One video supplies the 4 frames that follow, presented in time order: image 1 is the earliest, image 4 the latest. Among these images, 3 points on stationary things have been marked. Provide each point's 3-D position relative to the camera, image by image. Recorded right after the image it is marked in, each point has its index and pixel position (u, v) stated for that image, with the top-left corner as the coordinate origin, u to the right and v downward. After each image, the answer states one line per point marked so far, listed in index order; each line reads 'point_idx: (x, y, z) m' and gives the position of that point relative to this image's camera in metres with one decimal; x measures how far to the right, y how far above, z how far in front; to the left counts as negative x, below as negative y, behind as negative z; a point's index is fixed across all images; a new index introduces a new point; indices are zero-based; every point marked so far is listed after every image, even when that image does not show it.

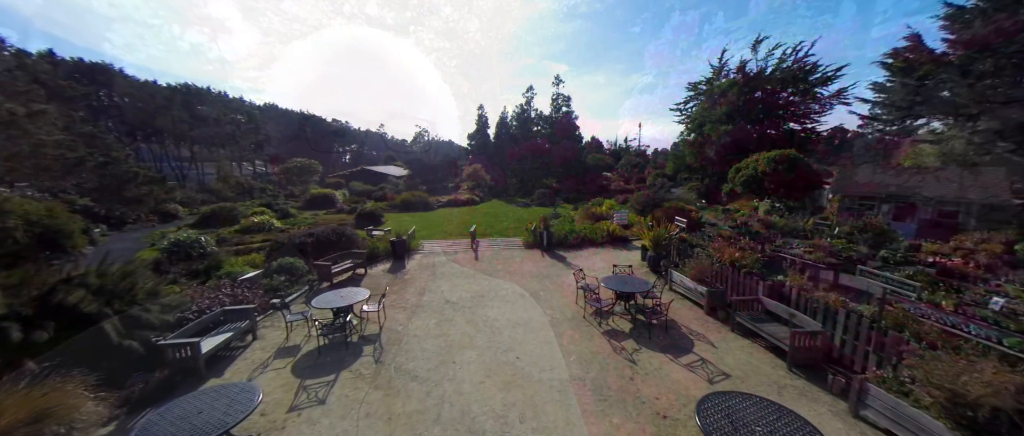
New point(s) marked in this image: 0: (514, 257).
0: (+0.1, -1.5, +11.6) m
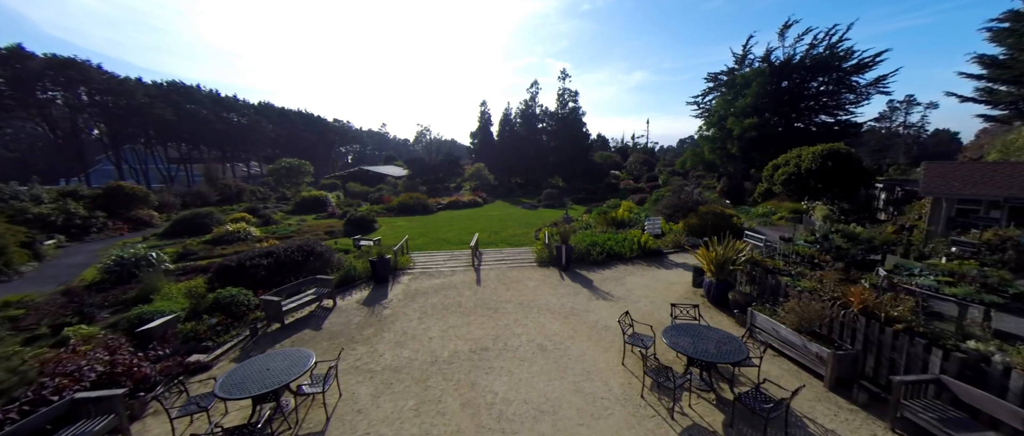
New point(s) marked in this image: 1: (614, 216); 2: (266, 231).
0: (+0.4, -1.9, +9.2) m
1: (+5.4, 0.0, +16.2) m
2: (-15.1, -0.8, +19.0) m
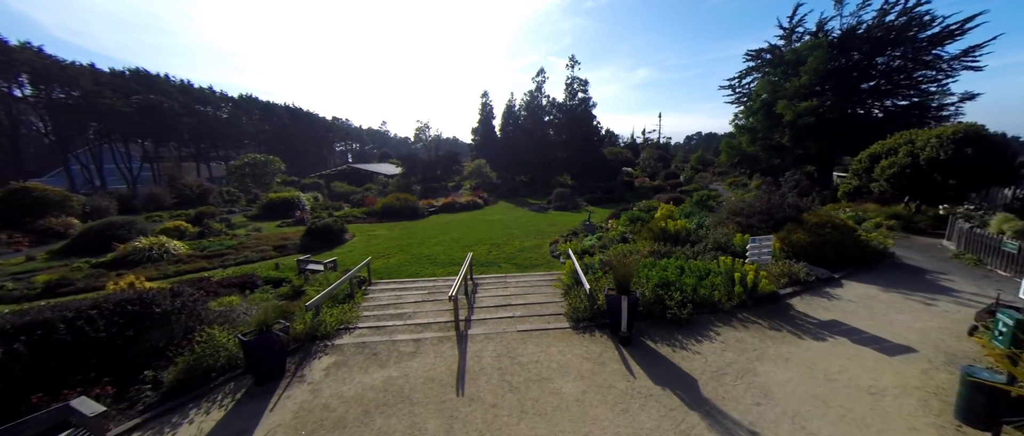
0: (+0.6, -2.4, +4.5) m
1: (+5.8, -0.4, +11.5) m
2: (-14.7, -1.3, +14.5) m
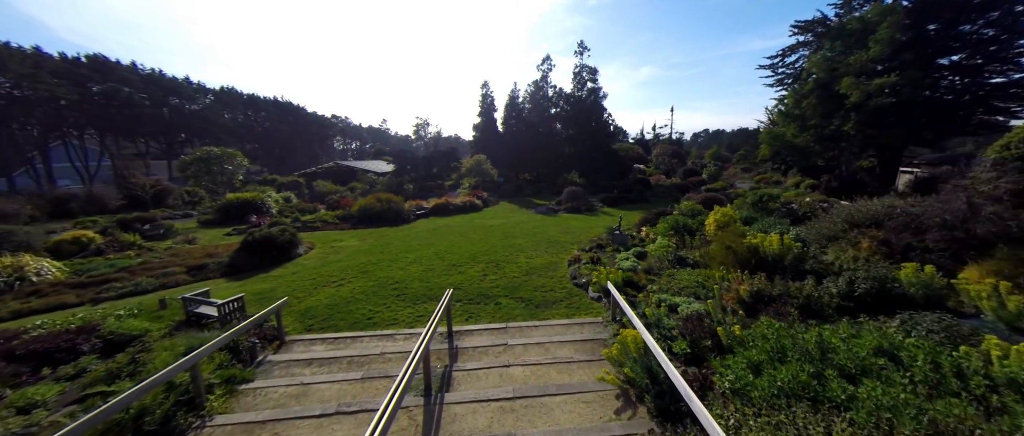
0: (+0.7, -2.7, +0.4) m
1: (+5.9, -0.8, +7.3) m
2: (-14.6, -1.6, +10.5) m
